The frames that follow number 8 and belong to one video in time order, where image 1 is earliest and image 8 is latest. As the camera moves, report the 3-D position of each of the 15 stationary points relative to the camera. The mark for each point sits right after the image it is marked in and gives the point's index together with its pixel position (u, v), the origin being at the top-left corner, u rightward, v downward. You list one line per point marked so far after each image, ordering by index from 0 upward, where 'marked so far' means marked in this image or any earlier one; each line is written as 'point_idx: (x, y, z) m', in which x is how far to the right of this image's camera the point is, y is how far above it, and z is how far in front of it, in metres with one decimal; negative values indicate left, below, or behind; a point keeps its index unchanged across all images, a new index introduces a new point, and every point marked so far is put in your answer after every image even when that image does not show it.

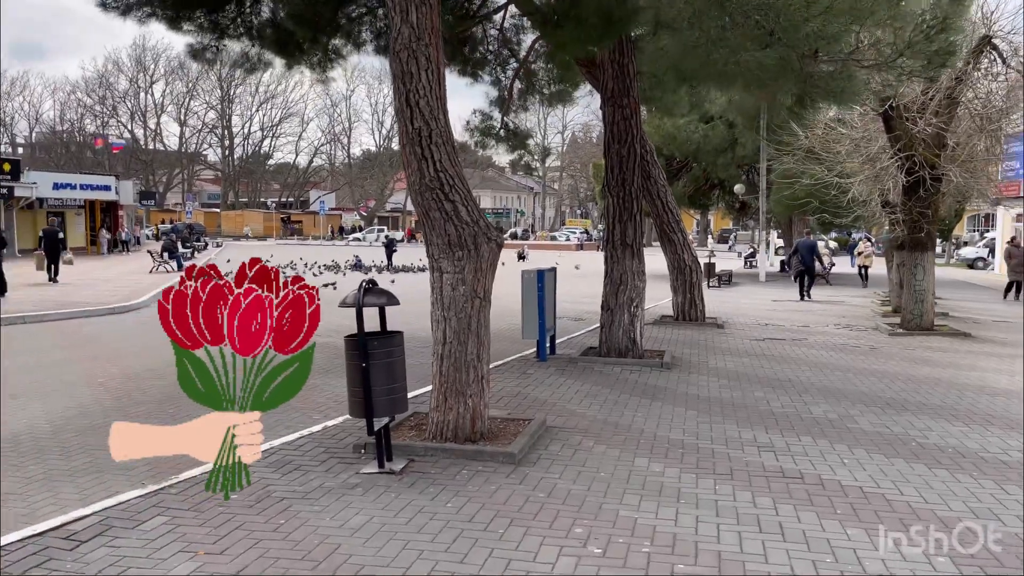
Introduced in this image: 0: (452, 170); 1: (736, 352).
0: (-0.4, +0.8, +5.7) m
1: (+3.0, -0.8, +10.6) m
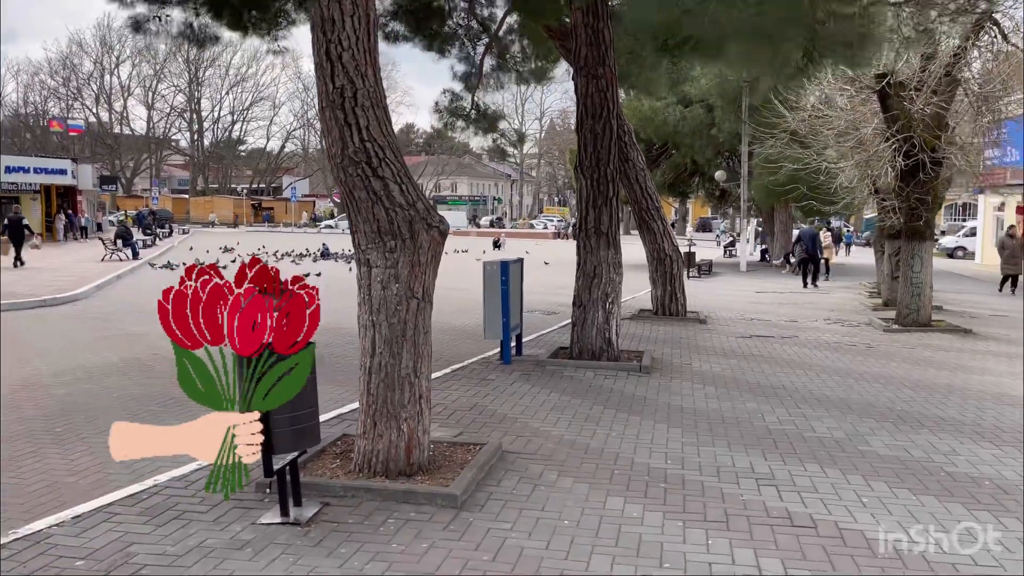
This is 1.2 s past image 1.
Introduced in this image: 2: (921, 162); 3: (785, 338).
0: (-0.7, +0.9, +4.6) m
1: (+2.5, -0.8, +9.6) m
2: (+6.2, +1.9, +12.0) m
3: (+3.7, -0.7, +10.8) m
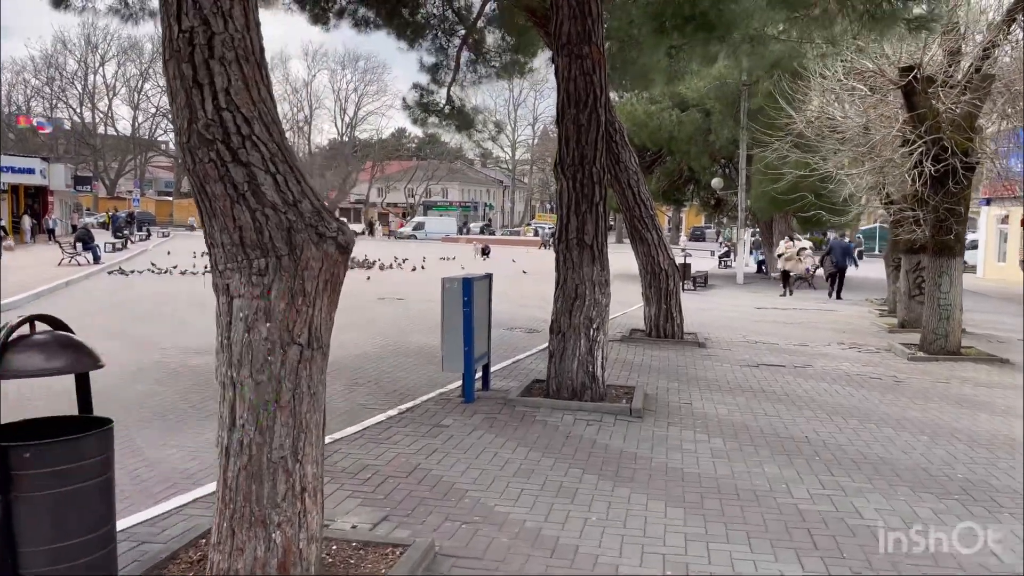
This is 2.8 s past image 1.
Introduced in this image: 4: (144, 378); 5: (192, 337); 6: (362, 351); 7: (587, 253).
0: (-1.0, +0.7, +3.1) m
1: (+2.2, -1.0, +8.1) m
2: (+5.8, +1.6, +10.6) m
3: (+3.4, -0.9, +9.4) m
4: (-3.8, -0.9, +8.3) m
5: (-4.6, -0.7, +11.4) m
6: (-2.0, -0.8, +10.6) m
7: (+0.7, +0.3, +7.0) m
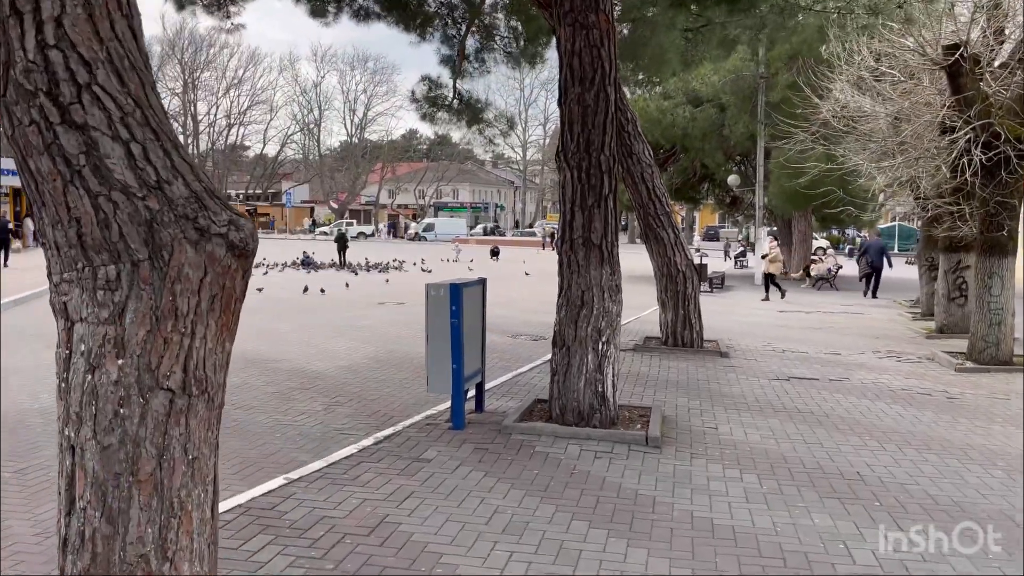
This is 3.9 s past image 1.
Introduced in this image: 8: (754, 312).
0: (-1.1, +0.7, +2.2) m
1: (+2.2, -1.0, +7.1) m
2: (+5.9, +1.6, +9.6) m
3: (+3.4, -1.0, +8.4) m
4: (-3.8, -1.0, +7.3) m
5: (-4.5, -0.8, +10.5) m
6: (-2.0, -0.9, +9.6) m
7: (+0.6, +0.3, +6.0) m
8: (+4.9, -0.5, +16.2) m
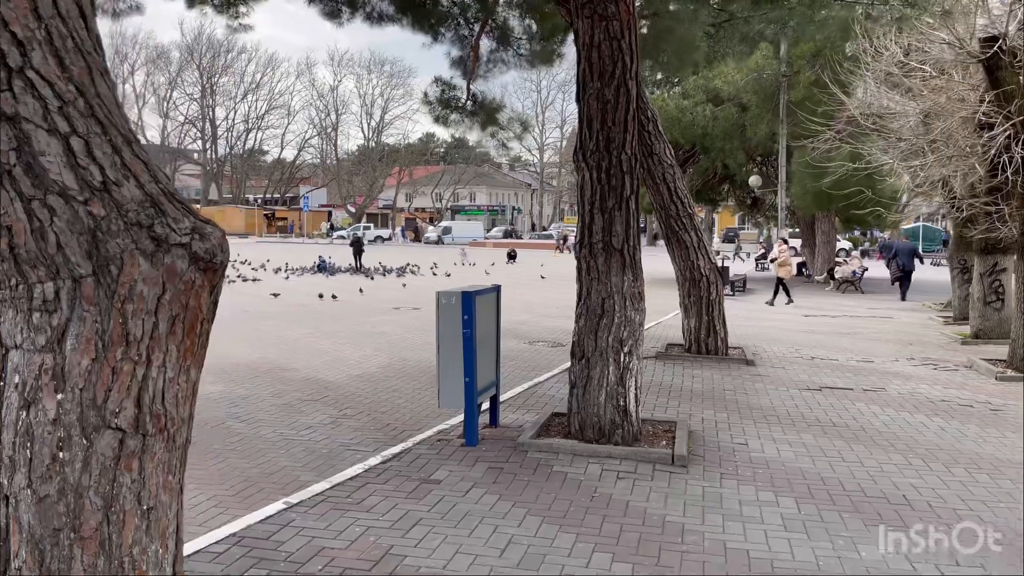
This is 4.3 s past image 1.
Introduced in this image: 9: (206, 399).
0: (-1.1, +0.6, +1.8) m
1: (+2.3, -1.1, +6.7) m
2: (+6.0, +1.5, +9.1) m
3: (+3.5, -1.0, +7.9) m
4: (-3.7, -1.1, +7.1) m
5: (-4.3, -0.9, +10.2) m
6: (-1.8, -1.0, +9.3) m
7: (+0.7, +0.2, +5.6) m
8: (+5.2, -0.6, +15.7) m
9: (-2.9, -1.1, +7.6) m
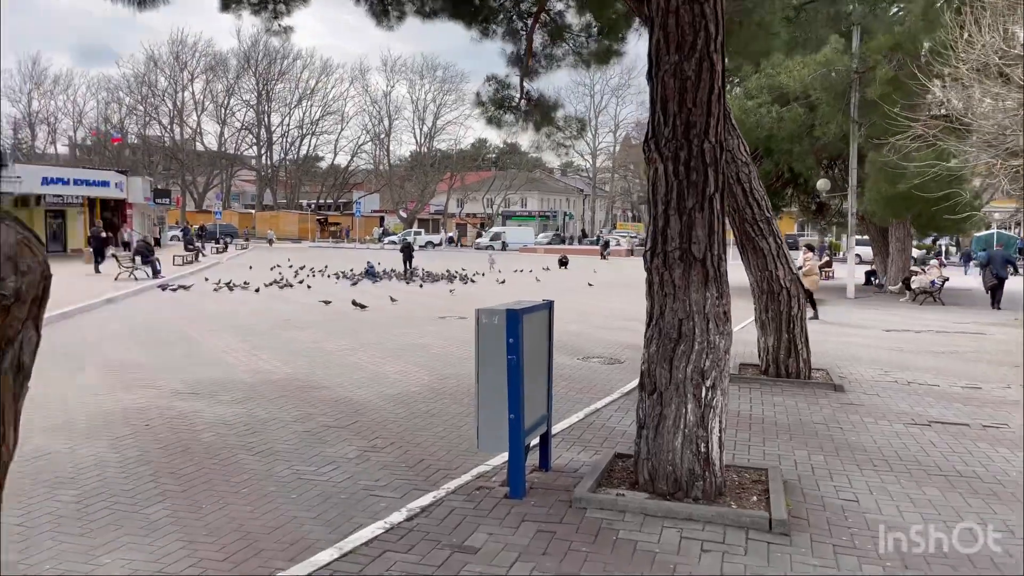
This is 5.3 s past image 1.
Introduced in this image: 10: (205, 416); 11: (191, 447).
0: (-1.0, +0.5, +0.9) m
1: (+2.7, -1.2, +5.5) m
2: (+6.6, +1.4, +7.7) m
3: (+4.0, -1.2, +6.7) m
4: (-3.3, -1.2, +6.3) m
5: (-3.7, -1.0, +9.5) m
6: (-1.2, -1.1, +8.4) m
7: (+1.1, +0.1, +4.6) m
8: (+6.2, -0.8, +14.3) m
9: (-2.5, -1.2, +6.8) m
10: (-2.7, -1.1, +7.0) m
11: (-2.4, -1.2, +6.0) m
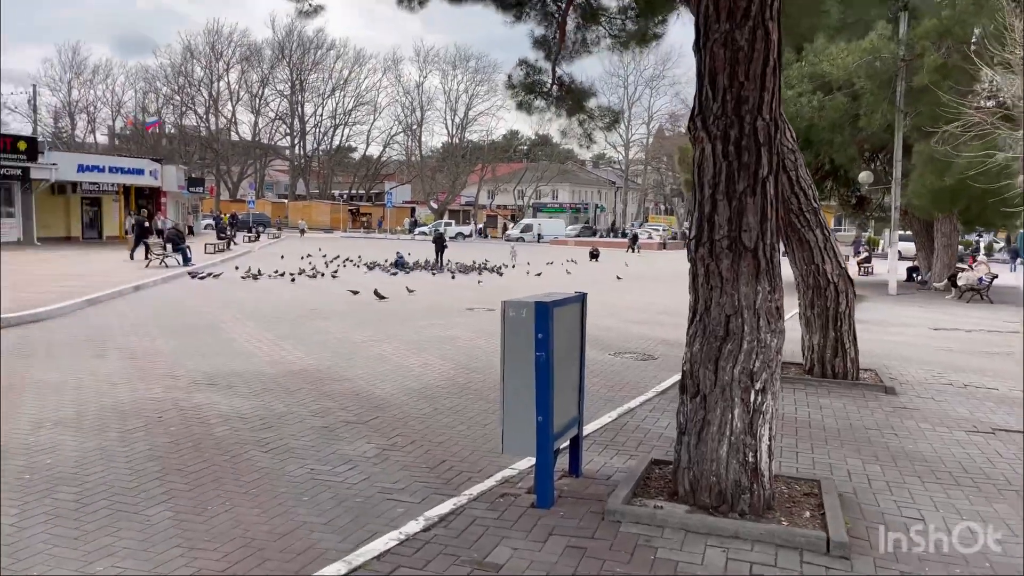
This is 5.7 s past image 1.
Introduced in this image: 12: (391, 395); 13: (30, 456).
0: (-1.0, +0.6, +0.6) m
1: (+2.9, -1.2, +5.0) m
2: (+6.9, +1.4, +7.0) m
3: (+4.2, -1.1, +6.2) m
4: (-3.1, -1.0, +6.0) m
5: (-3.3, -0.8, +9.2) m
6: (-0.9, -1.0, +8.0) m
7: (+1.2, +0.1, +4.1) m
8: (+6.7, -0.7, +13.7) m
9: (-2.3, -1.1, +6.5) m
10: (-2.5, -1.0, +6.7) m
11: (-2.2, -1.1, +5.7) m
12: (-1.1, -1.0, +7.6) m
13: (-3.2, -1.1, +5.2) m
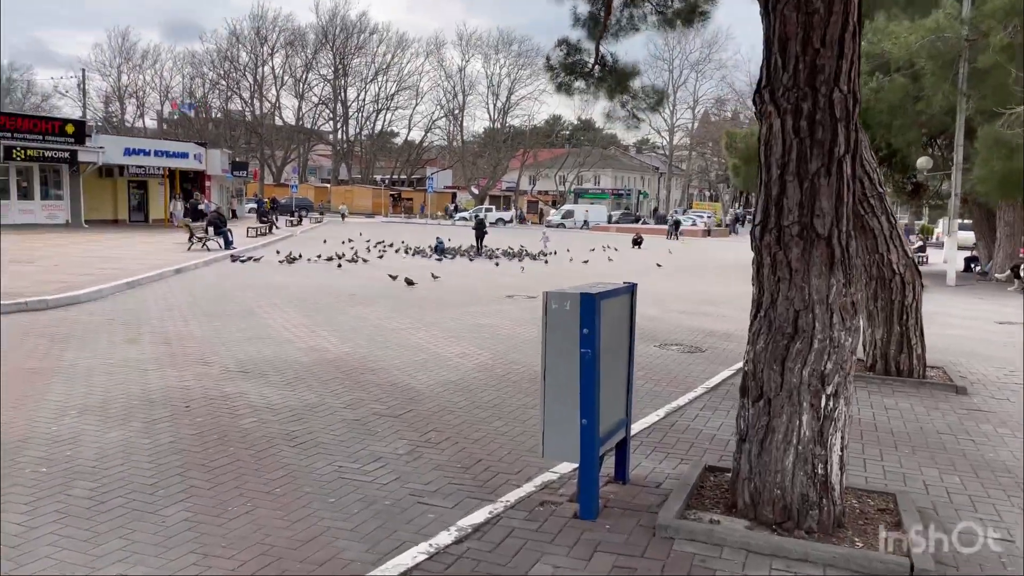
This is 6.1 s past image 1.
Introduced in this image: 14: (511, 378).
0: (-0.9, +0.6, +0.2) m
1: (+3.1, -1.2, +4.5) m
2: (+7.2, +1.4, +6.3) m
3: (+4.5, -1.1, +5.6) m
4: (-2.8, -0.9, +5.8) m
5: (-2.9, -0.7, +9.0) m
6: (-0.5, -0.9, +7.7) m
7: (+1.4, +0.2, +3.7) m
8: (+7.4, -0.6, +13.0) m
9: (-1.9, -0.9, +6.2) m
10: (-2.1, -0.9, +6.5) m
11: (-1.9, -1.0, +5.5) m
12: (-0.8, -0.9, +7.3) m
13: (-2.9, -1.0, +5.0) m
14: (0.0, -0.9, +7.7) m
